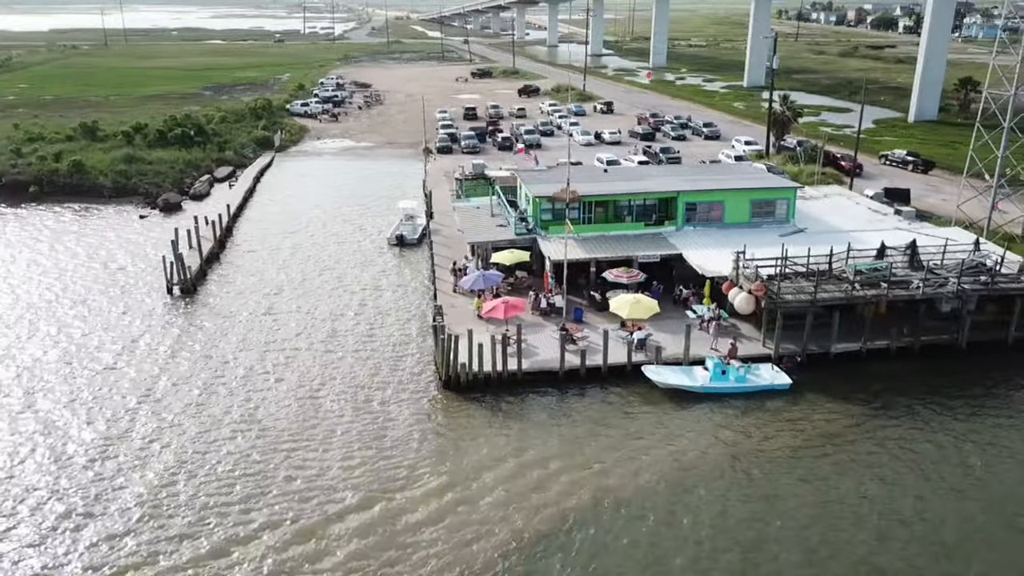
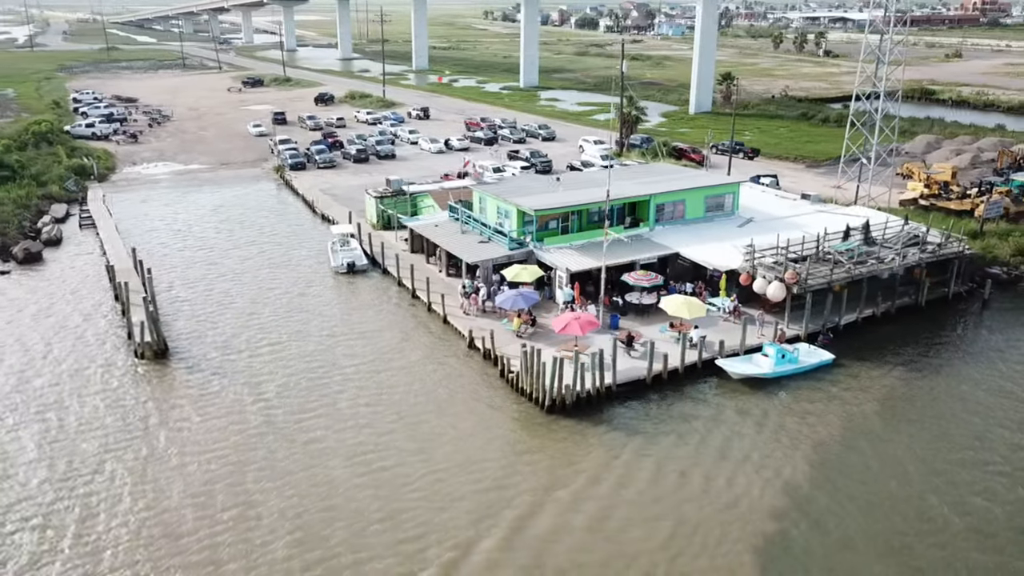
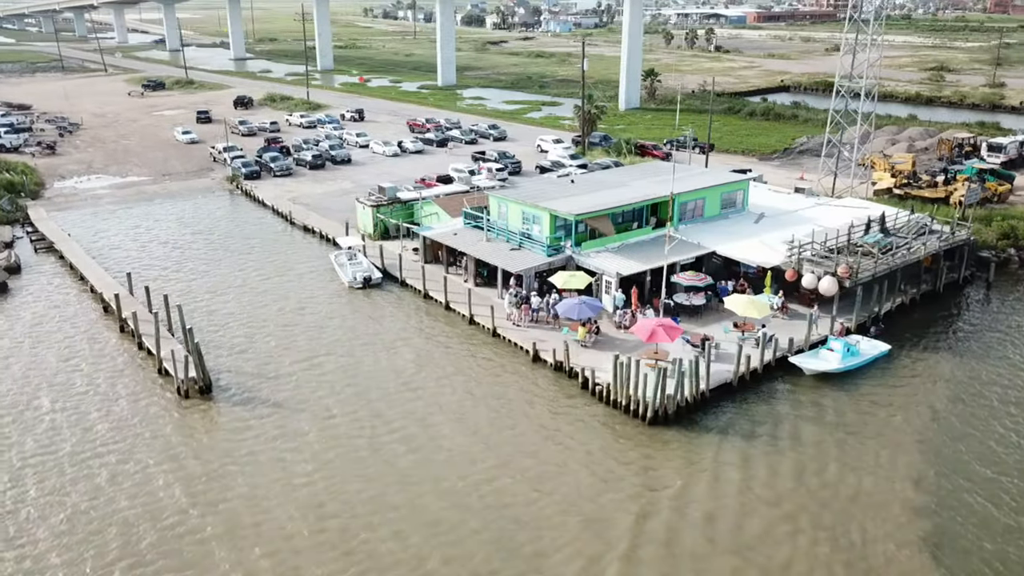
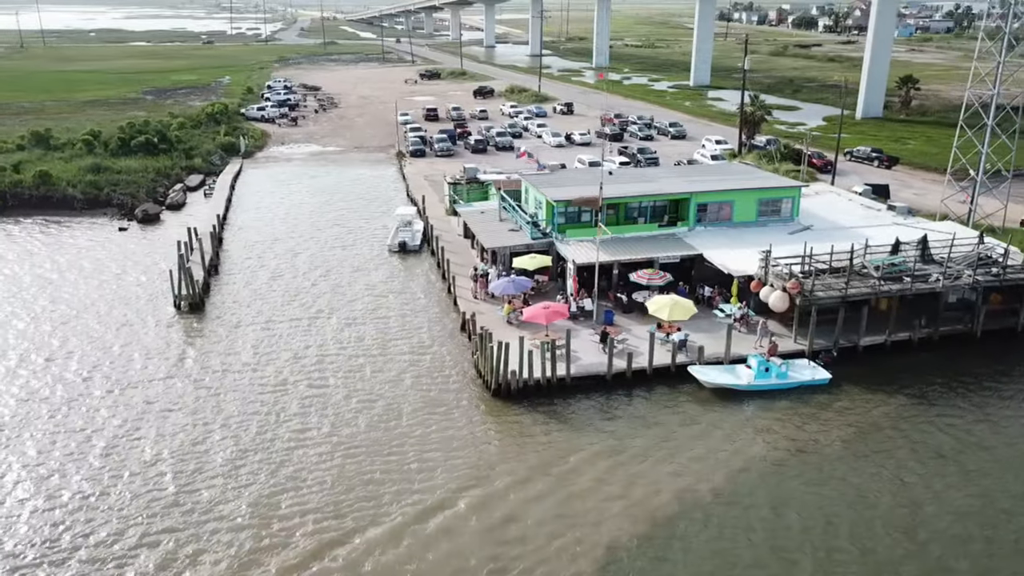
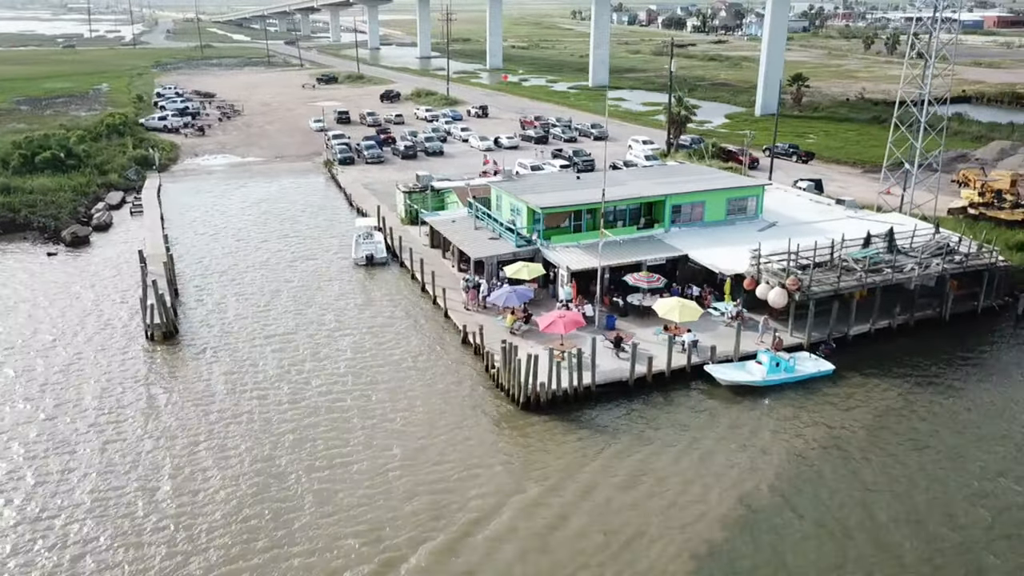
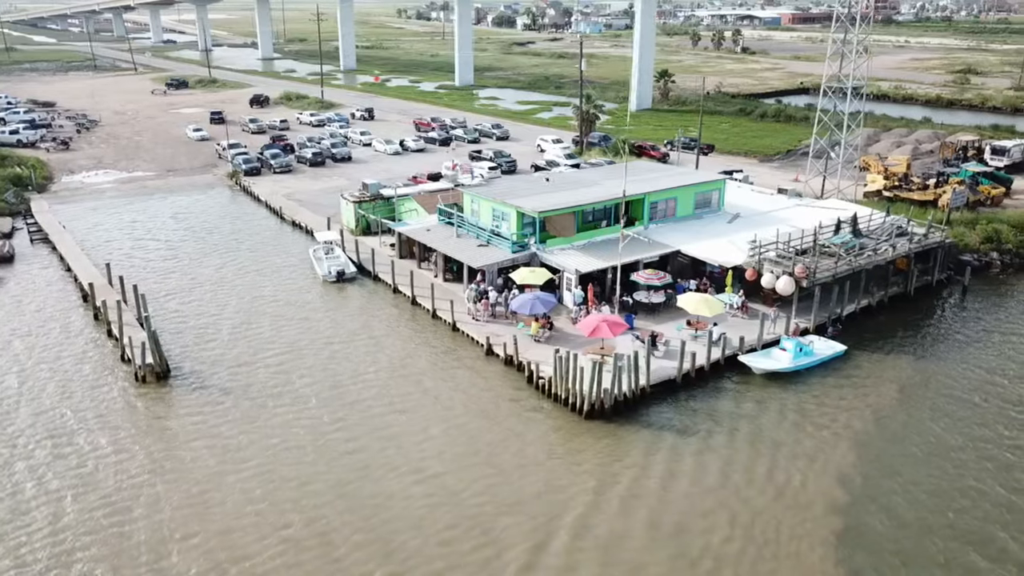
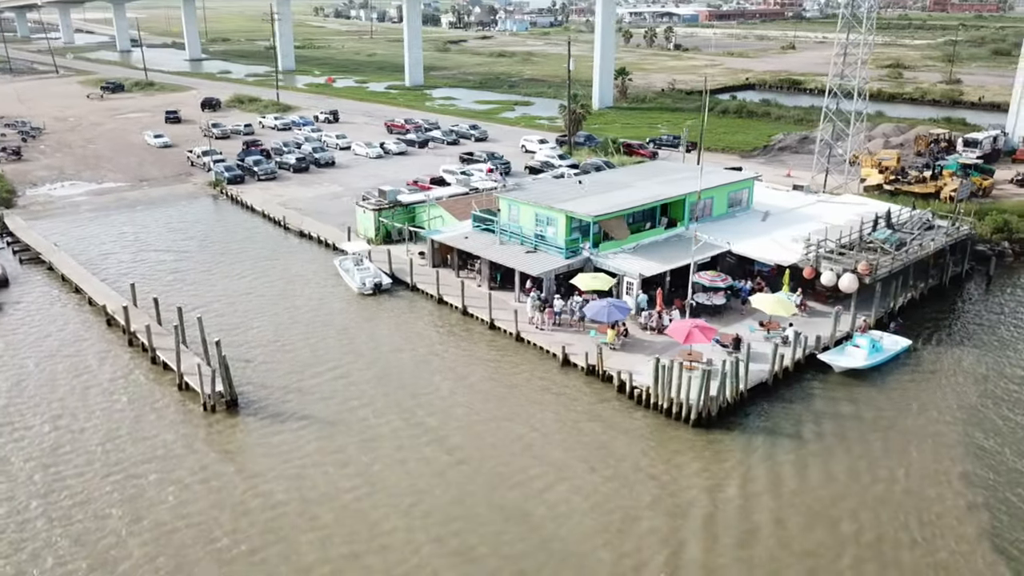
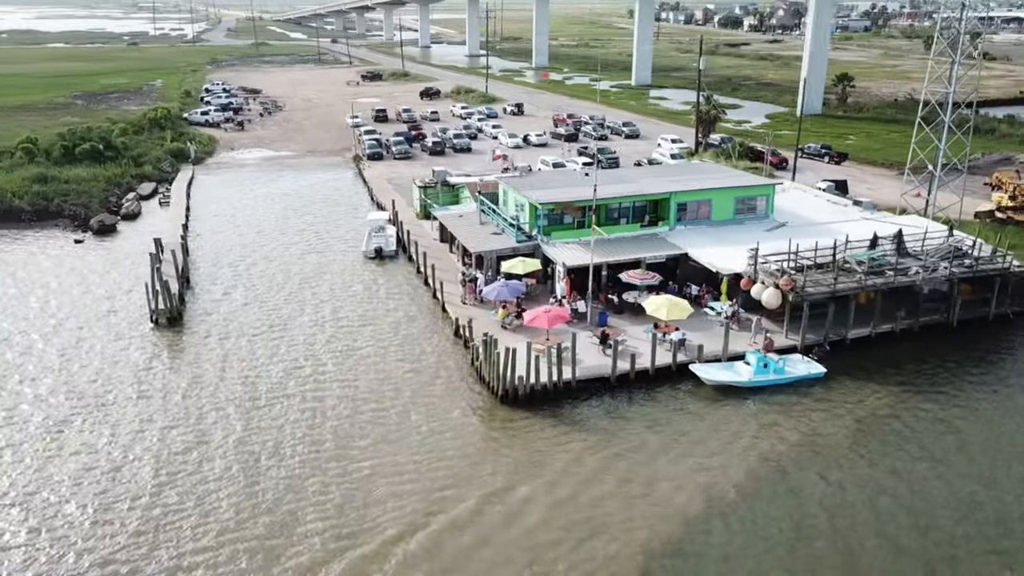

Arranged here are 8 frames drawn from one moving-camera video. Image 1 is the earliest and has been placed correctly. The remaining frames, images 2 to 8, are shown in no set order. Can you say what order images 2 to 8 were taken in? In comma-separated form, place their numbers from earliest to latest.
4, 8, 5, 2, 6, 3, 7
